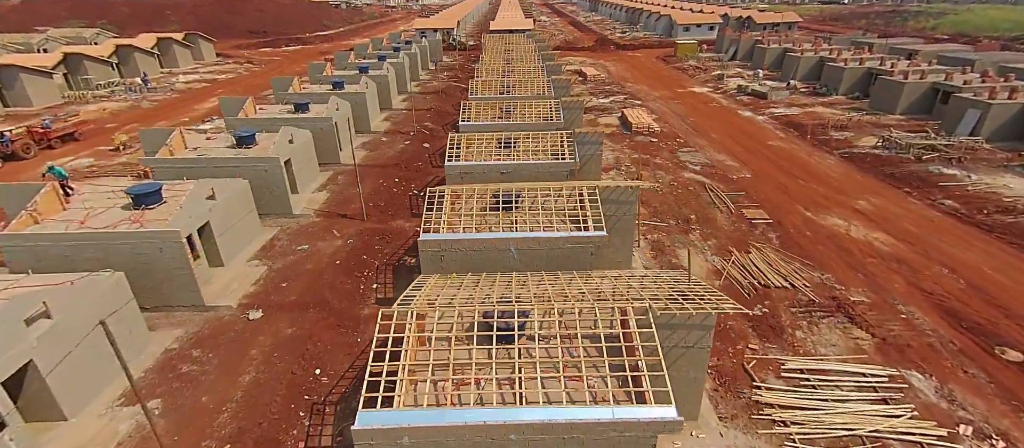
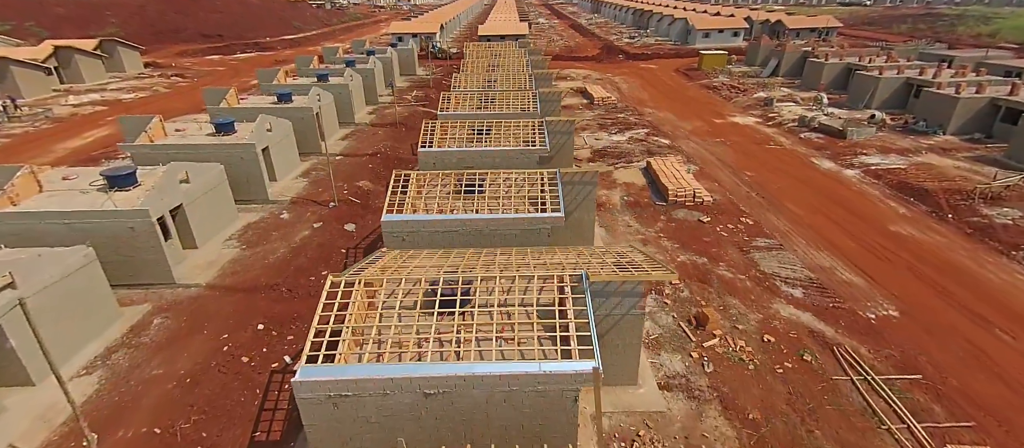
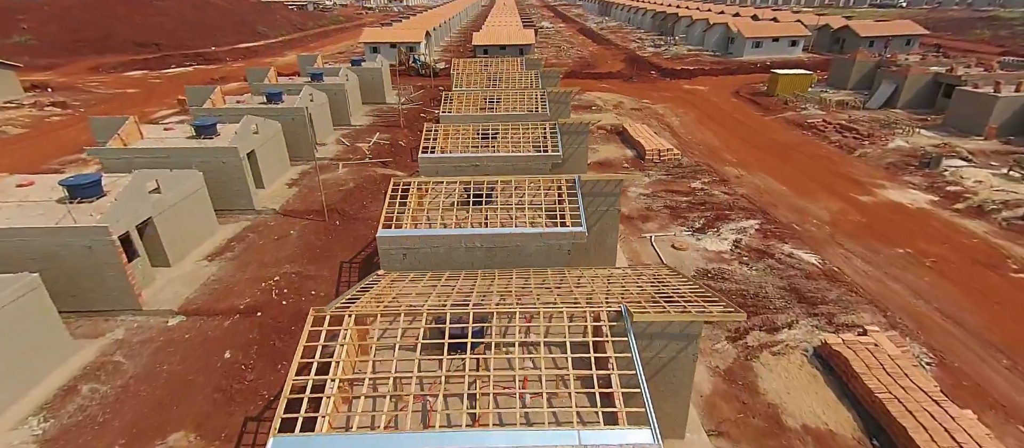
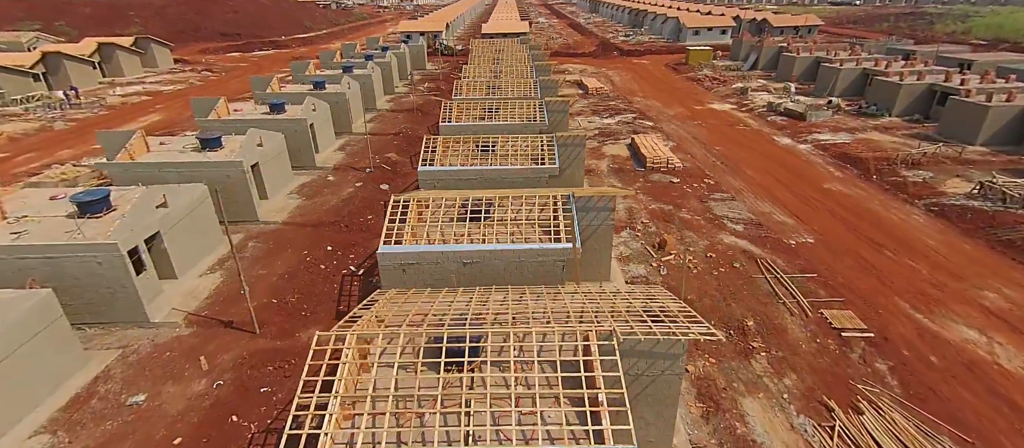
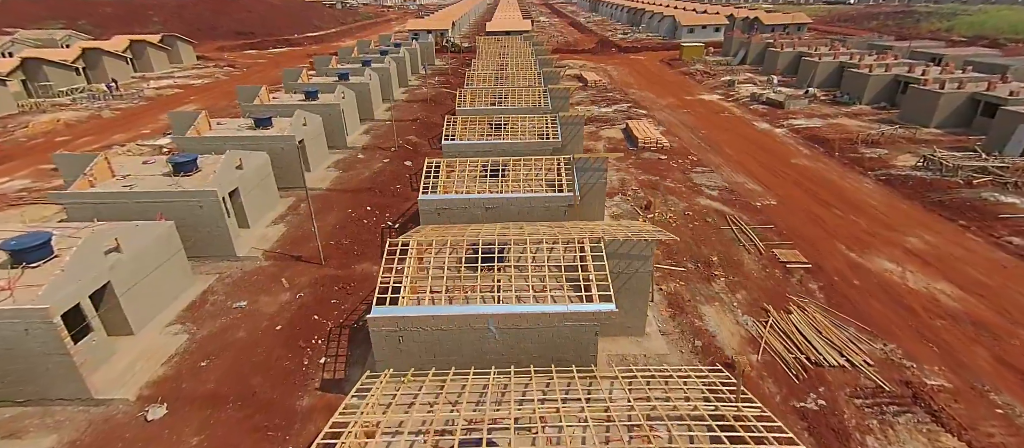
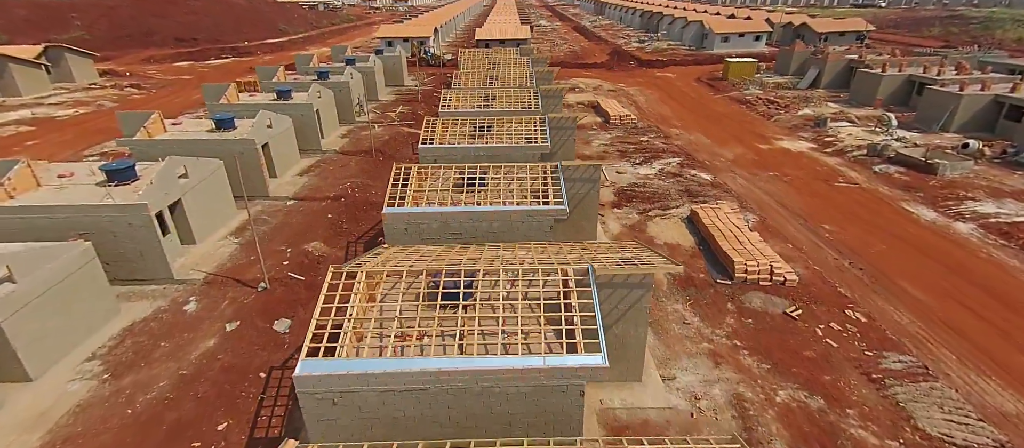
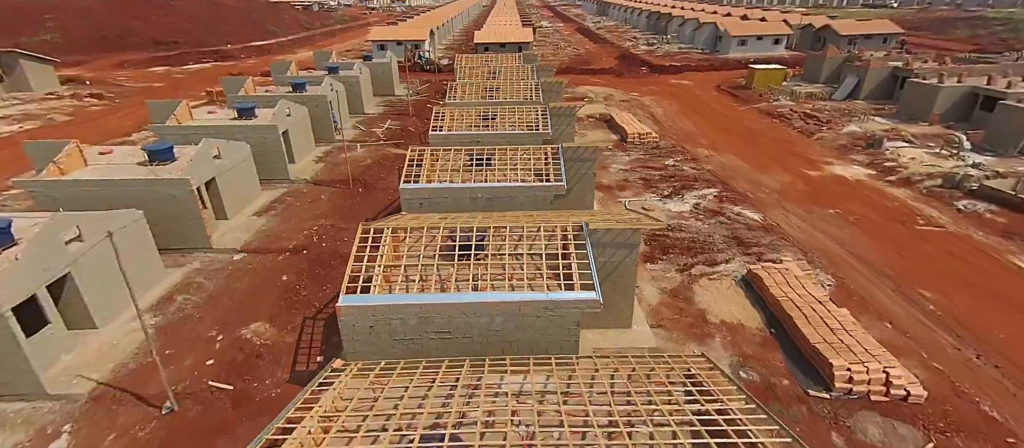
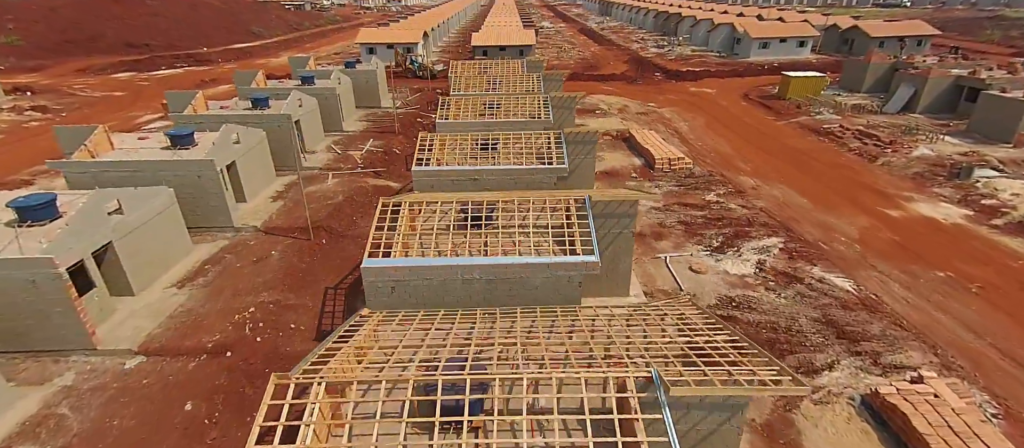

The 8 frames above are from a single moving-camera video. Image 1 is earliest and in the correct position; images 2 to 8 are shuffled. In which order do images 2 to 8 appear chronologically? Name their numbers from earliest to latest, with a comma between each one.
5, 4, 2, 6, 7, 3, 8
